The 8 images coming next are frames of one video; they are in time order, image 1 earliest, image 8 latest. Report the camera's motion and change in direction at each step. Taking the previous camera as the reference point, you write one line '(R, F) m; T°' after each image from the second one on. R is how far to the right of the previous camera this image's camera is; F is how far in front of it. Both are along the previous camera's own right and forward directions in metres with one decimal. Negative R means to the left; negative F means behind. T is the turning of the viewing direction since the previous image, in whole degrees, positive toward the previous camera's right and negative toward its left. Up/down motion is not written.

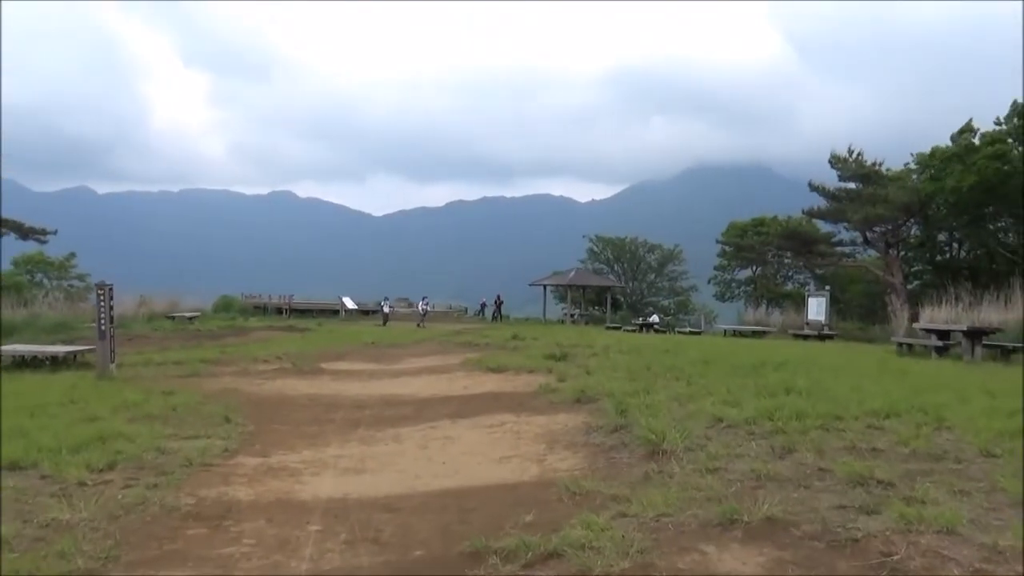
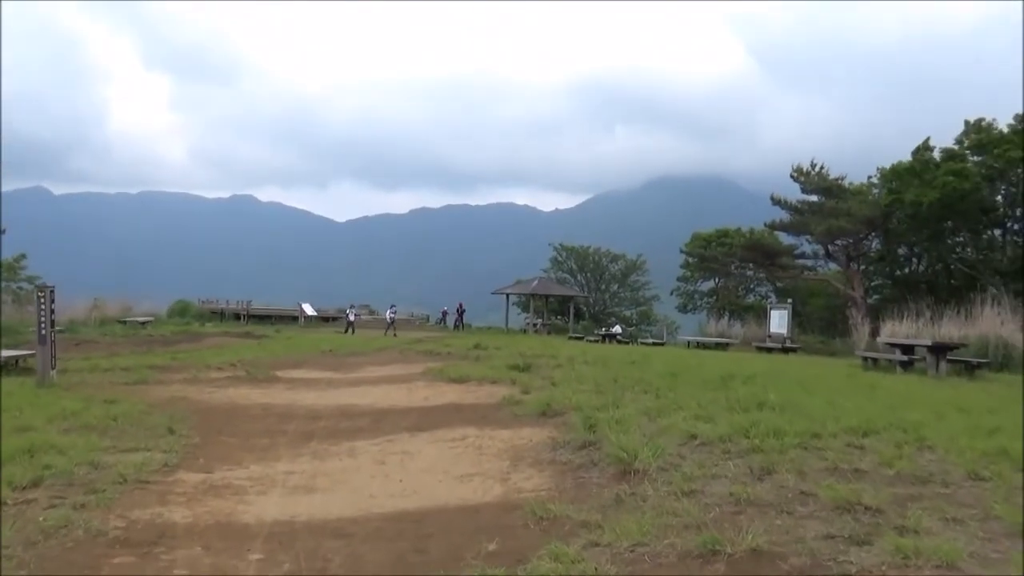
(0.0, +0.3) m; +2°
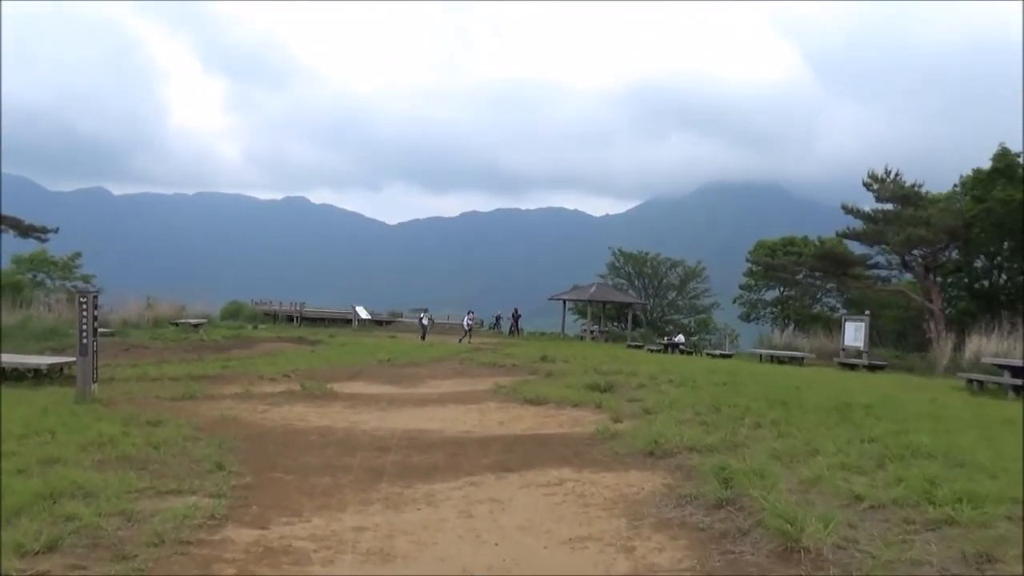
(-0.4, +1.1) m; -3°
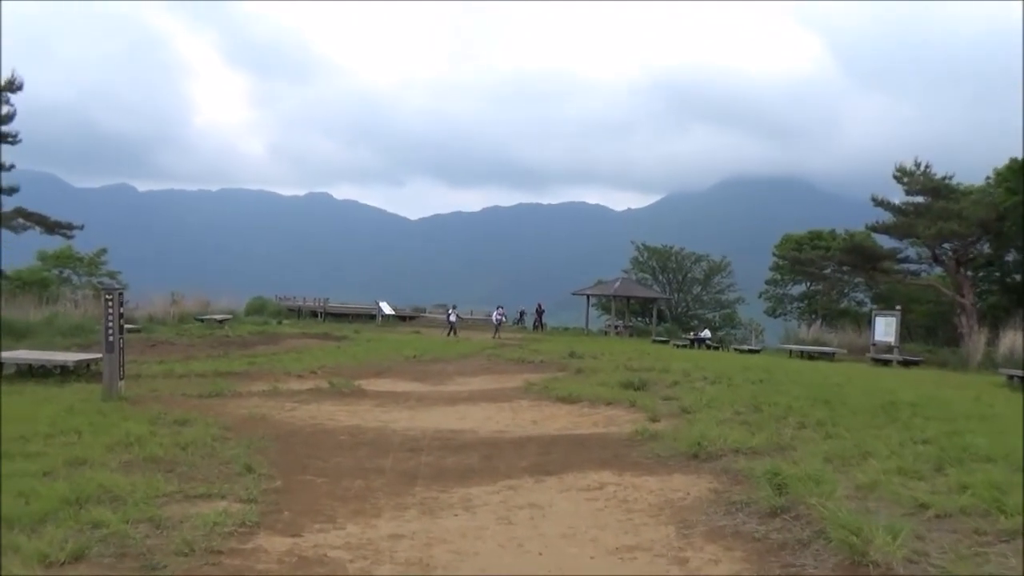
(-0.1, +0.2) m; -1°
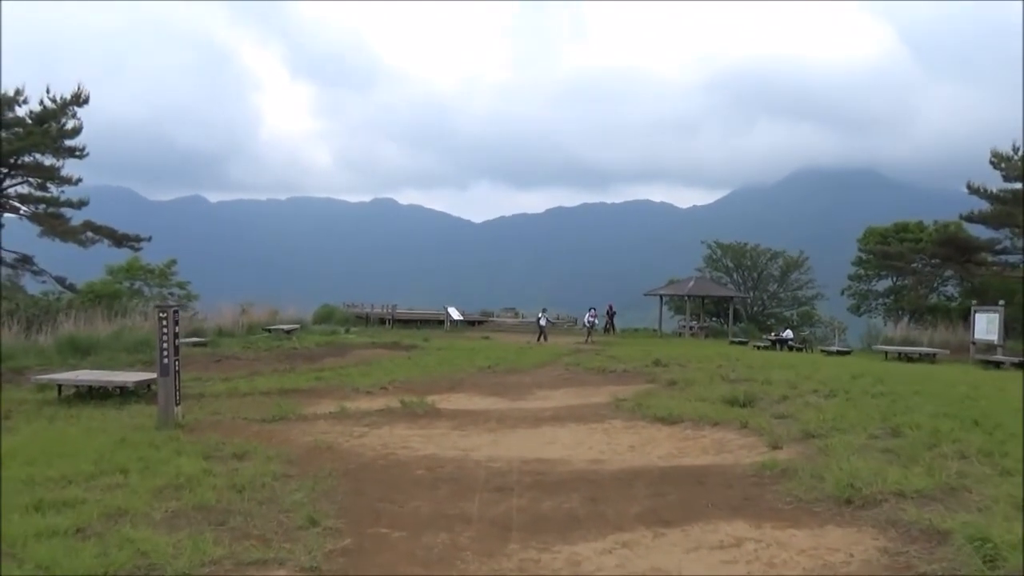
(-0.2, +1.0) m; -4°
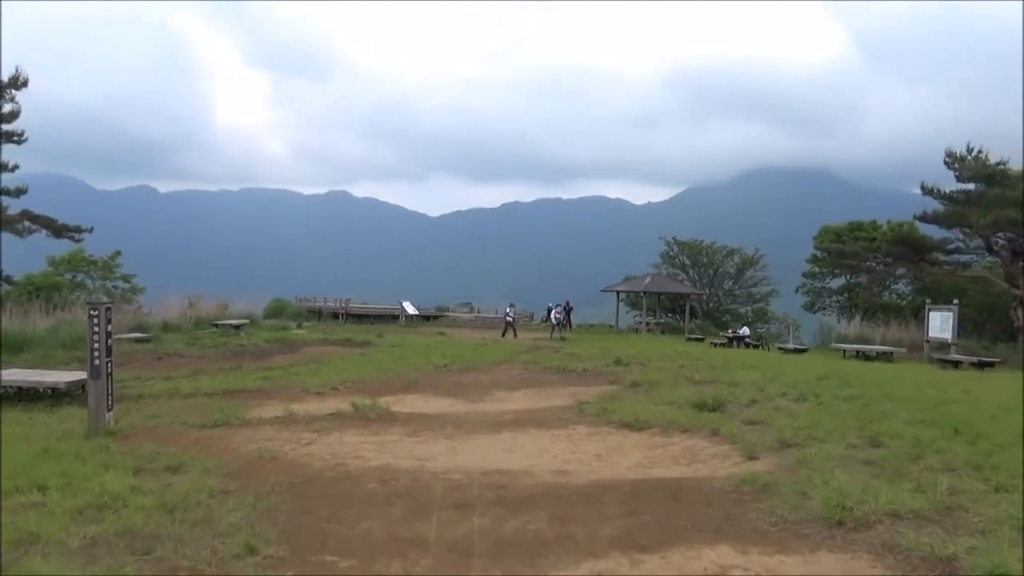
(0.0, +0.5) m; +3°
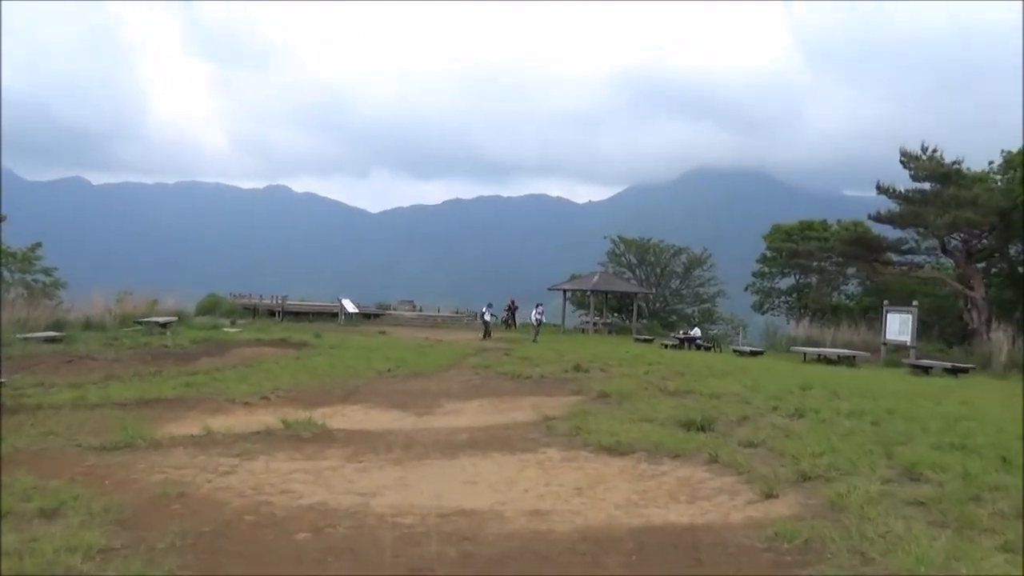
(-0.1, +1.3) m; +3°
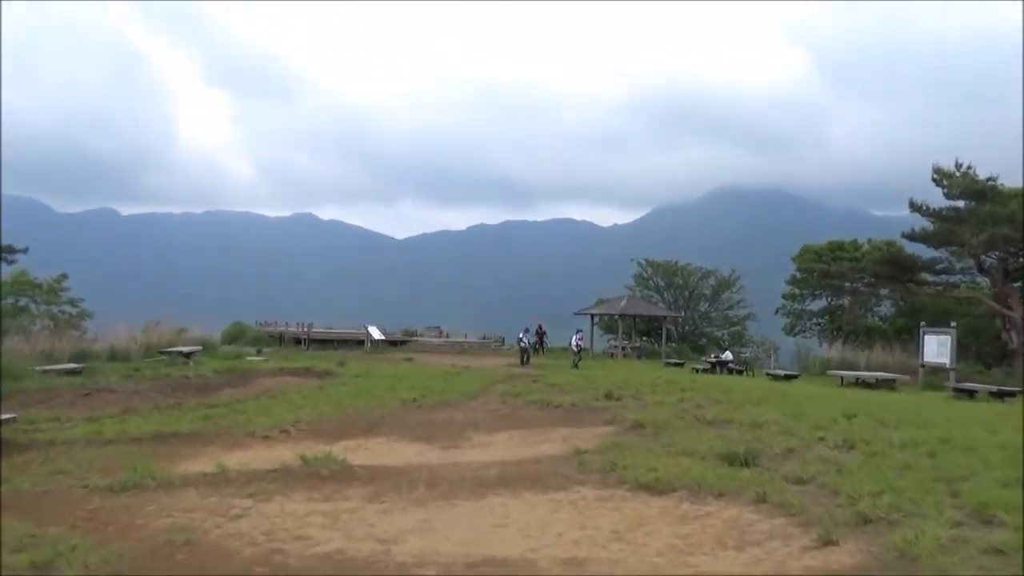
(0.0, +0.4) m; -2°
